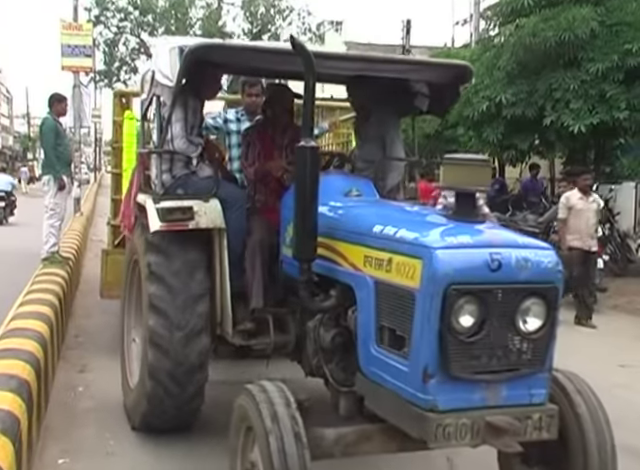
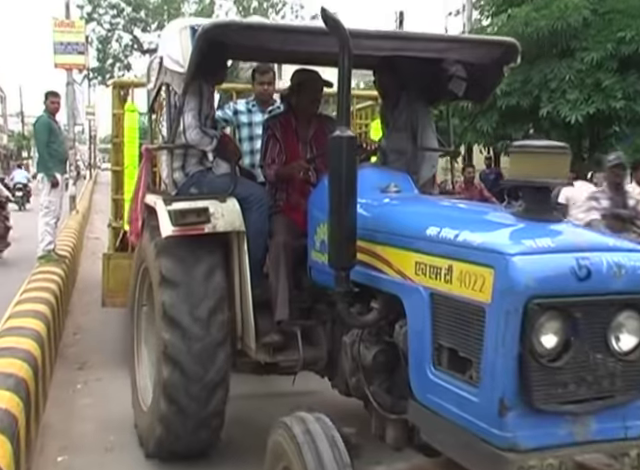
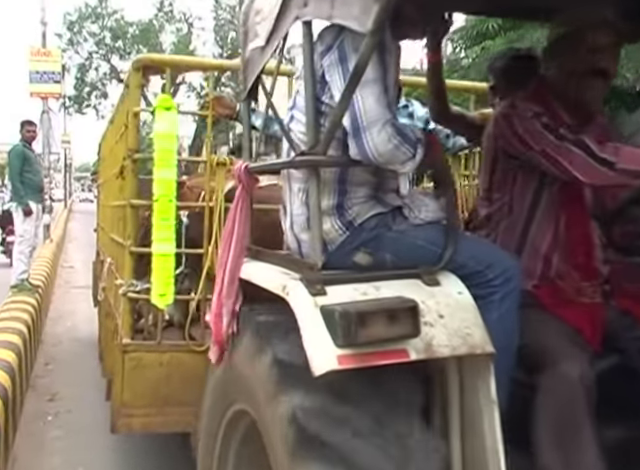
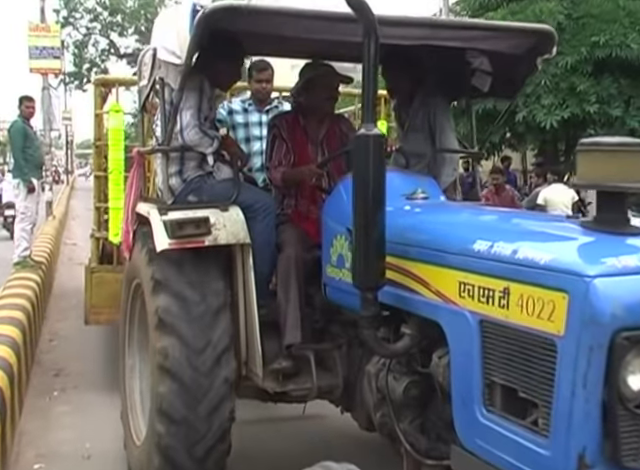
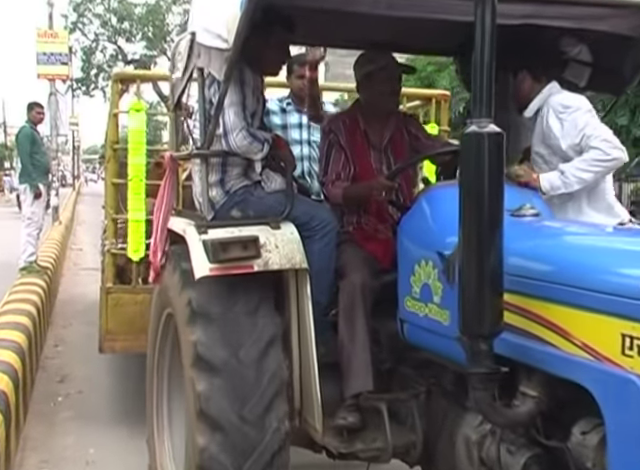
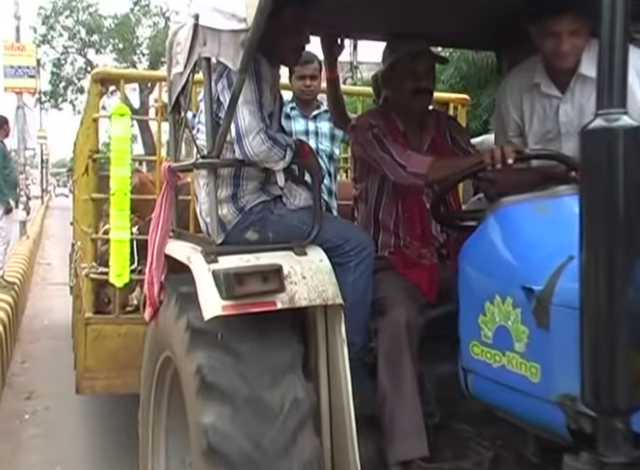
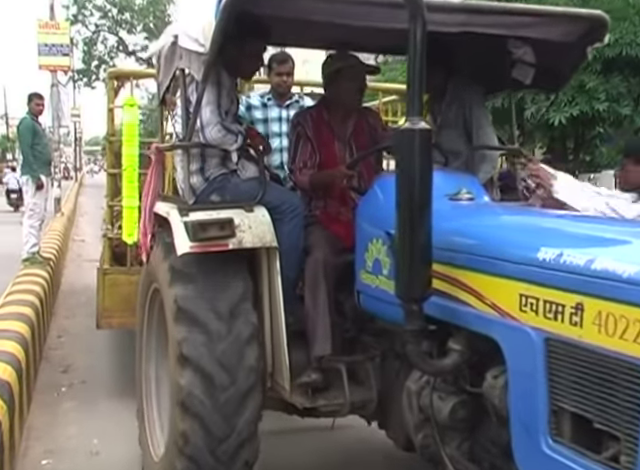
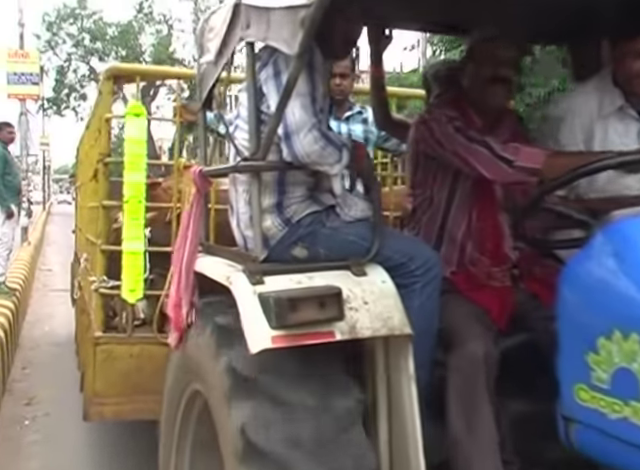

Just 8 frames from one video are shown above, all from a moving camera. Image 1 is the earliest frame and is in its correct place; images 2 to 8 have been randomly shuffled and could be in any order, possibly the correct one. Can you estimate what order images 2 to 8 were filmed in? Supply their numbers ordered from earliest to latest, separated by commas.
2, 4, 7, 5, 6, 8, 3
